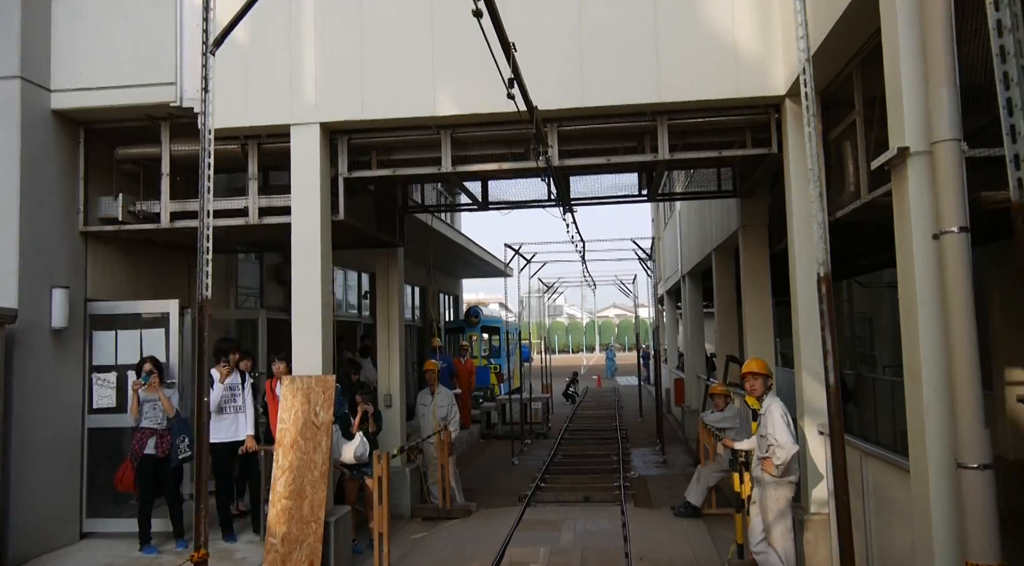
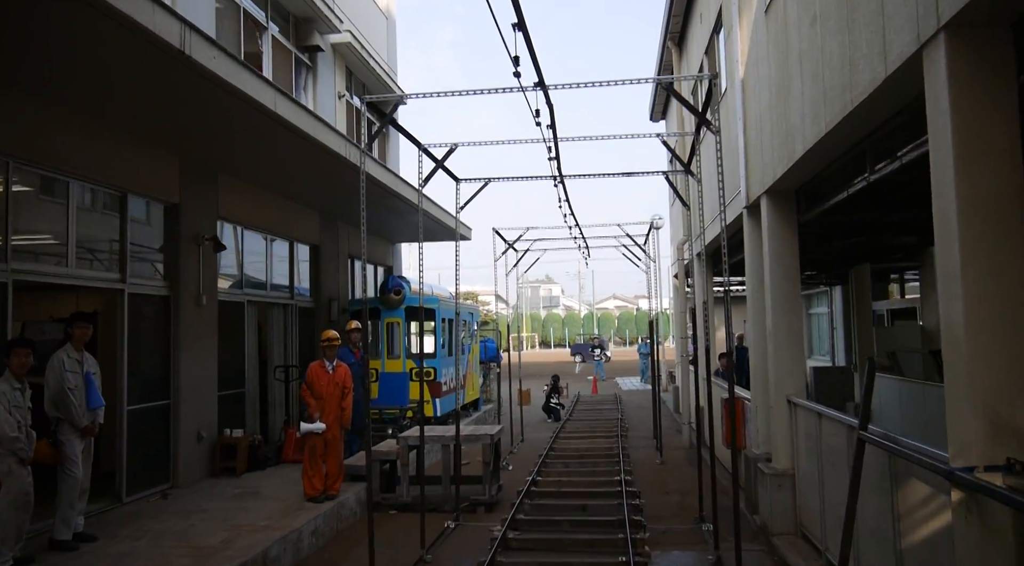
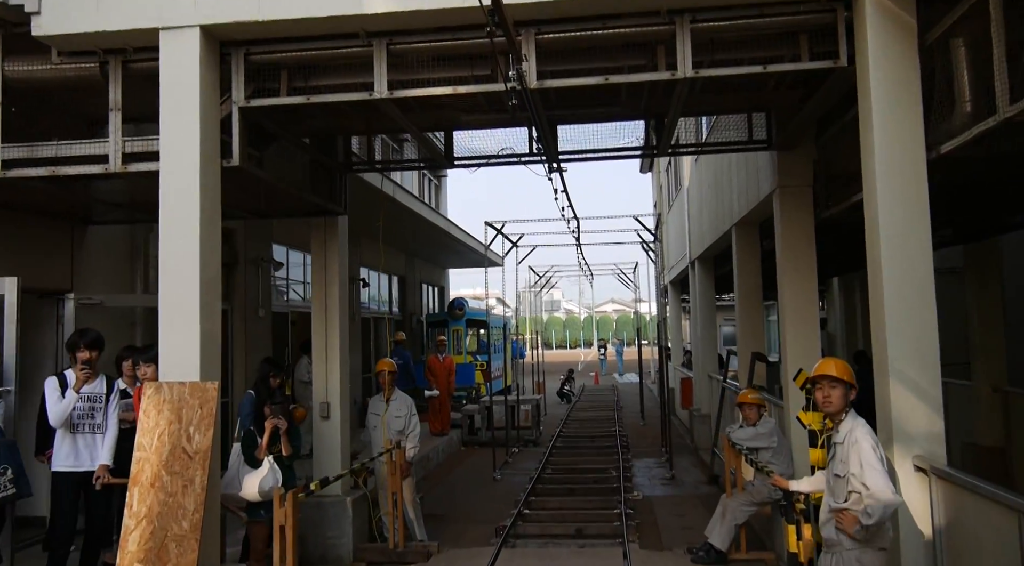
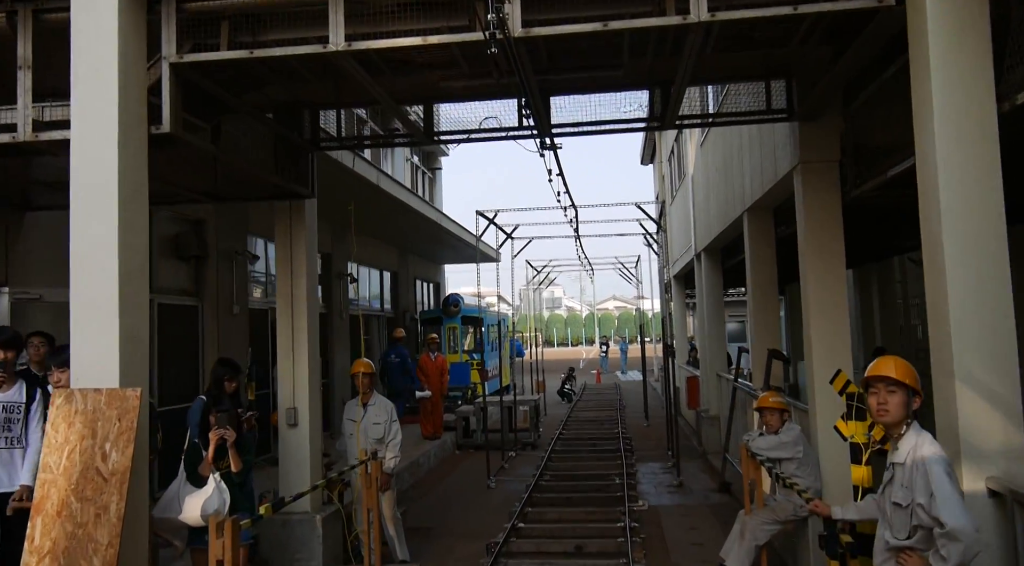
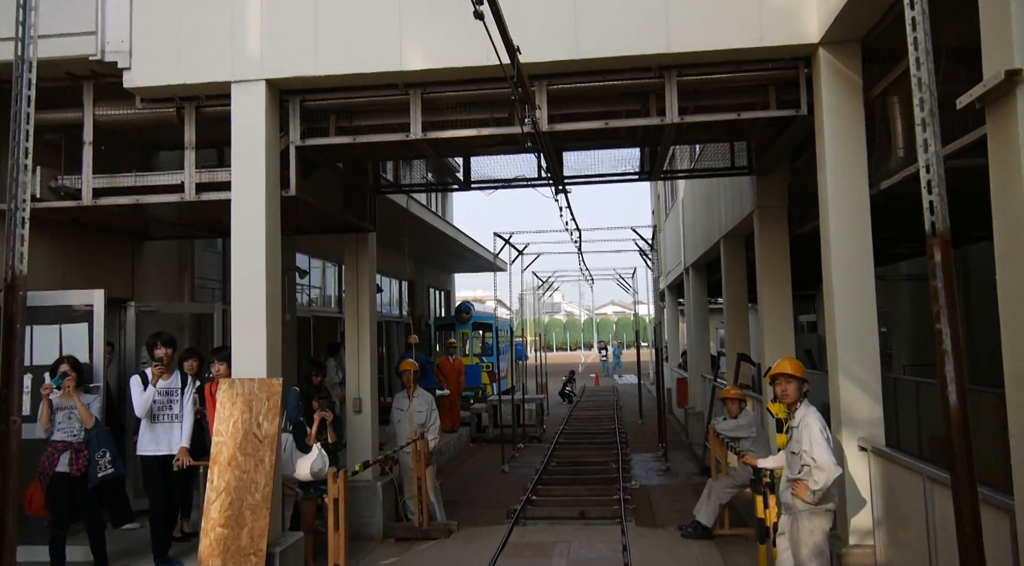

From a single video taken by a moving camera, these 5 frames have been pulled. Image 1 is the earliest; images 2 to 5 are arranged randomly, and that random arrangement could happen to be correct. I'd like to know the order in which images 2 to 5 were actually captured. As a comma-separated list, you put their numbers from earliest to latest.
5, 3, 4, 2
